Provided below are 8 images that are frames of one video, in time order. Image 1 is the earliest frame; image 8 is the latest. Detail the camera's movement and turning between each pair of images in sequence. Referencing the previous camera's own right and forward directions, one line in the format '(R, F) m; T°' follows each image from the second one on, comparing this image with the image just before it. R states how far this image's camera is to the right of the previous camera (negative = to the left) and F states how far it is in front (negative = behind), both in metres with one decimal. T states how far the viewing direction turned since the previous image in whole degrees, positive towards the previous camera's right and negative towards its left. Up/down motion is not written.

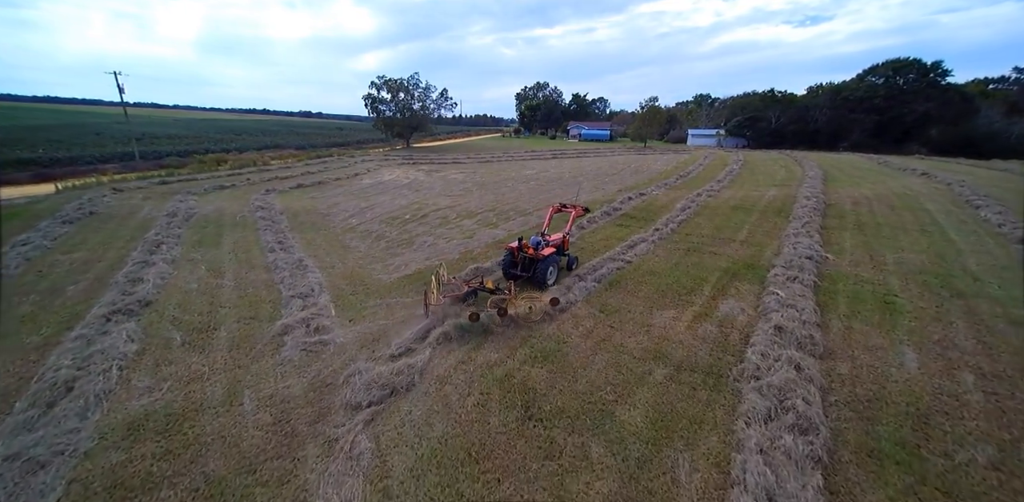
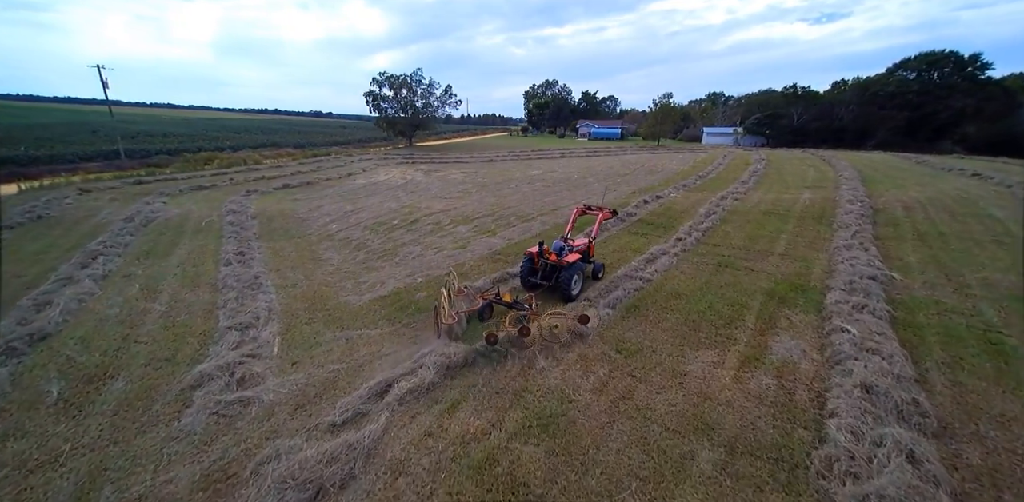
(+0.2, +1.3) m; -1°
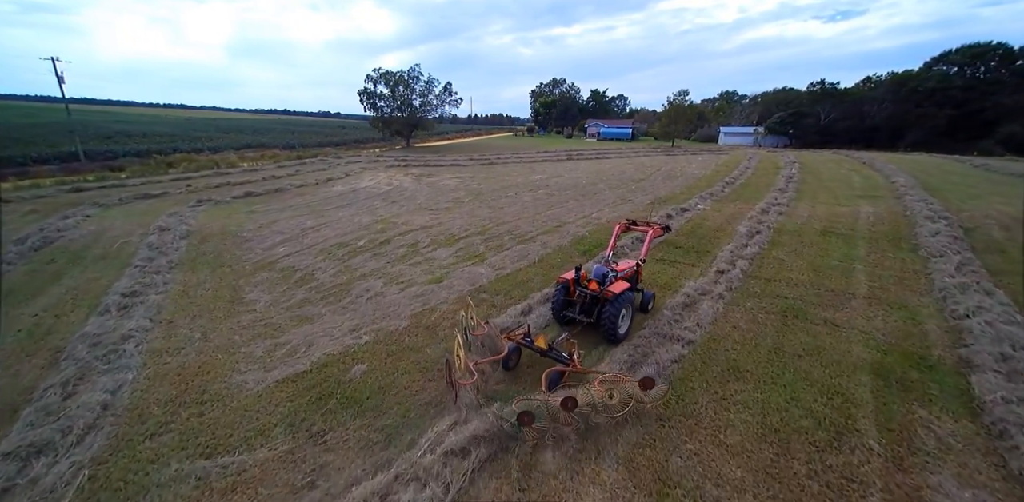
(+0.3, +2.0) m; -1°
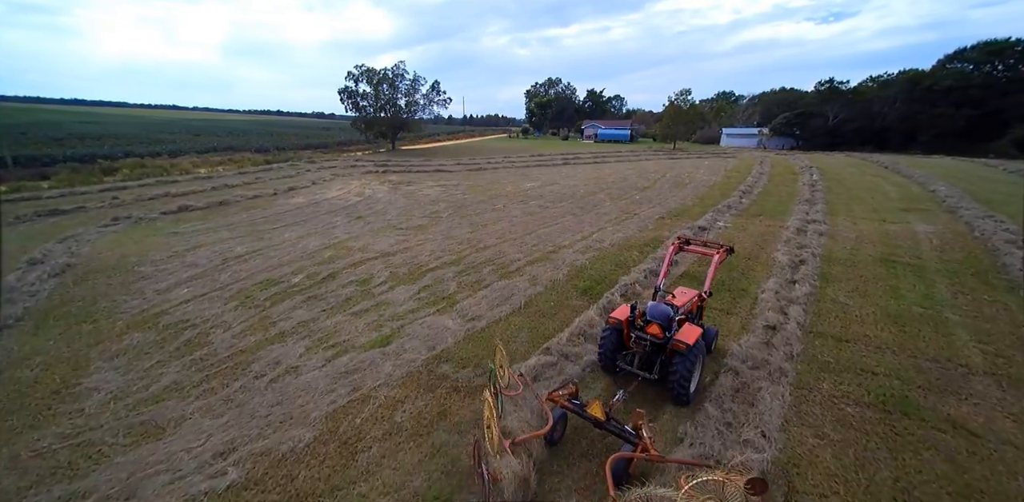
(+0.3, +1.8) m; 0°
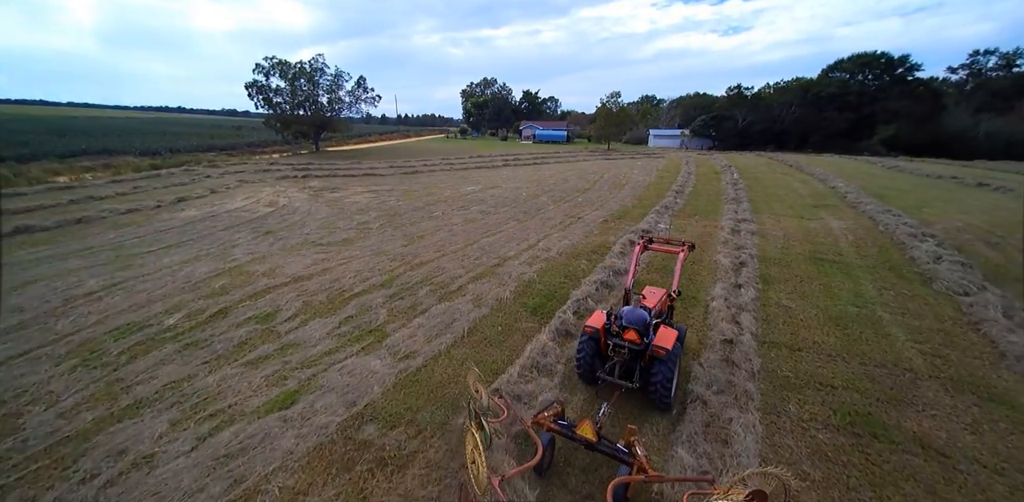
(+0.1, +0.7) m; +8°
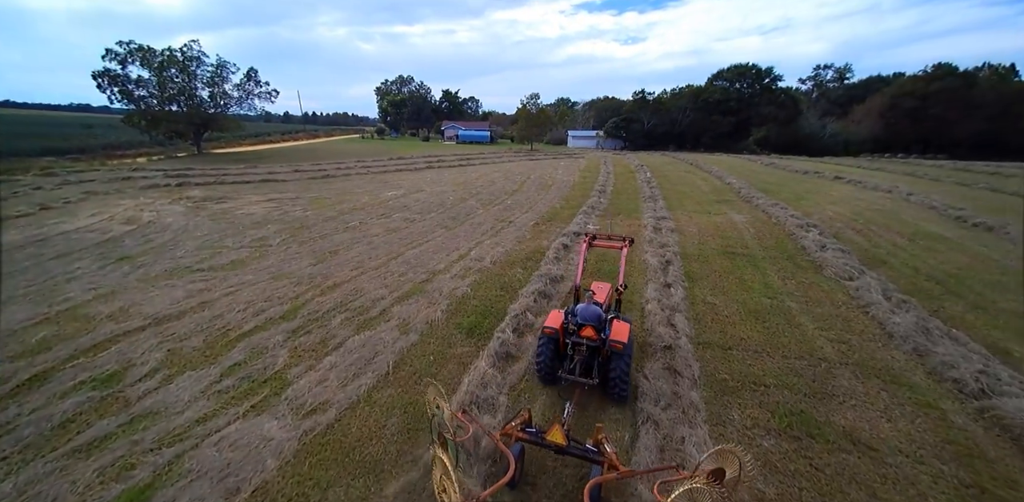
(0.0, +0.5) m; +10°
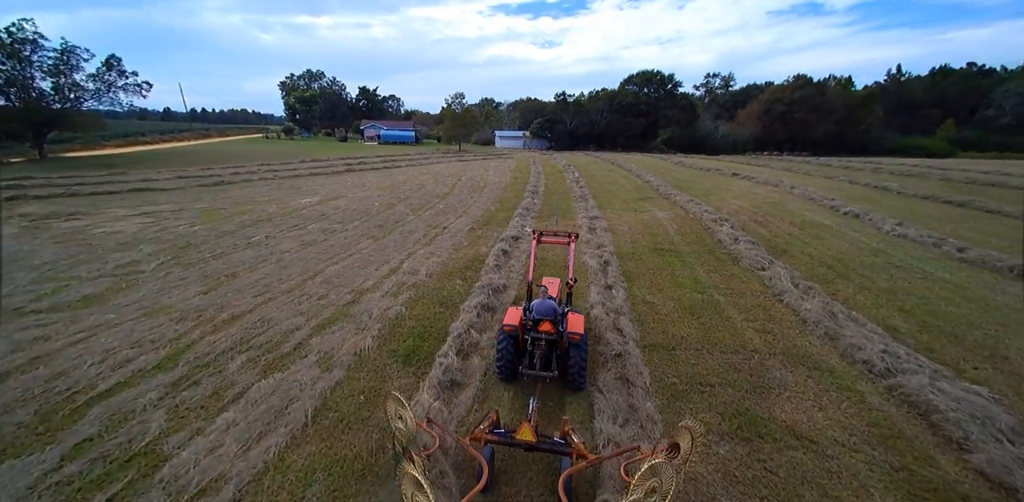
(-0.1, +0.4) m; +10°
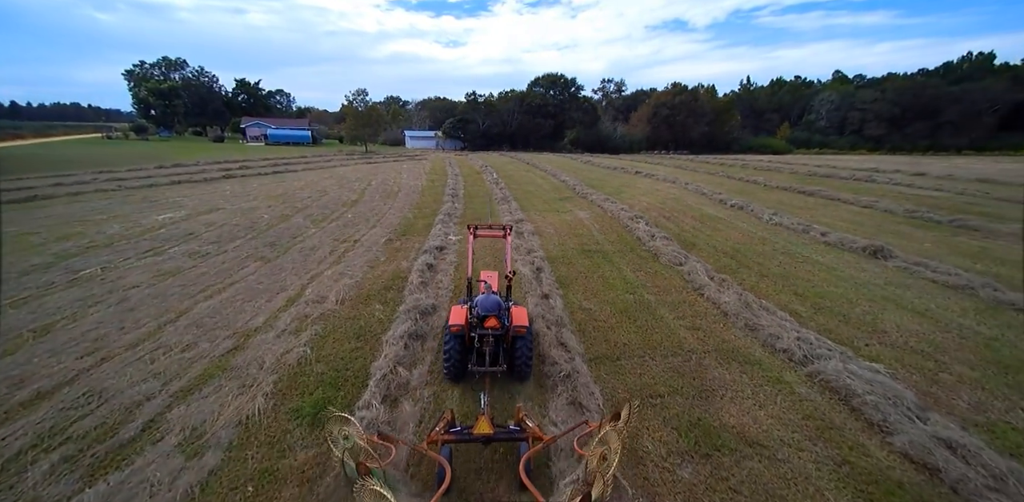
(-0.1, +0.6) m; +12°
